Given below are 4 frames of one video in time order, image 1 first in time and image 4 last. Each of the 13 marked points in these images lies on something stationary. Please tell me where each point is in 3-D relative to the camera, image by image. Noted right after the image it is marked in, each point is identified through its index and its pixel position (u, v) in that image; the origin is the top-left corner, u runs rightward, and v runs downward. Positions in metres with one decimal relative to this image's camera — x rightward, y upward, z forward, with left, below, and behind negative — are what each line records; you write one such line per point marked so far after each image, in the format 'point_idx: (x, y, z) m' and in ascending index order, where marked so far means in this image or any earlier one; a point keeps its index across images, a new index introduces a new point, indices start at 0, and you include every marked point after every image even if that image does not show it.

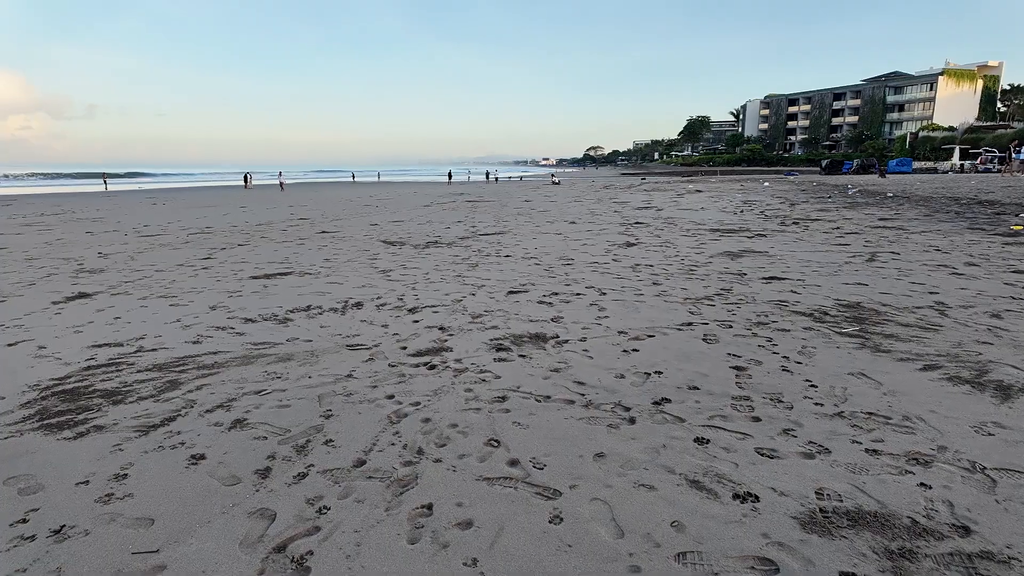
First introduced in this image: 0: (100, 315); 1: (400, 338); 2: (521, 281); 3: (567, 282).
0: (-3.8, -0.3, +5.5) m
1: (-0.9, -0.4, +4.5) m
2: (+0.1, +0.1, +6.7) m
3: (+0.6, +0.1, +6.6) m
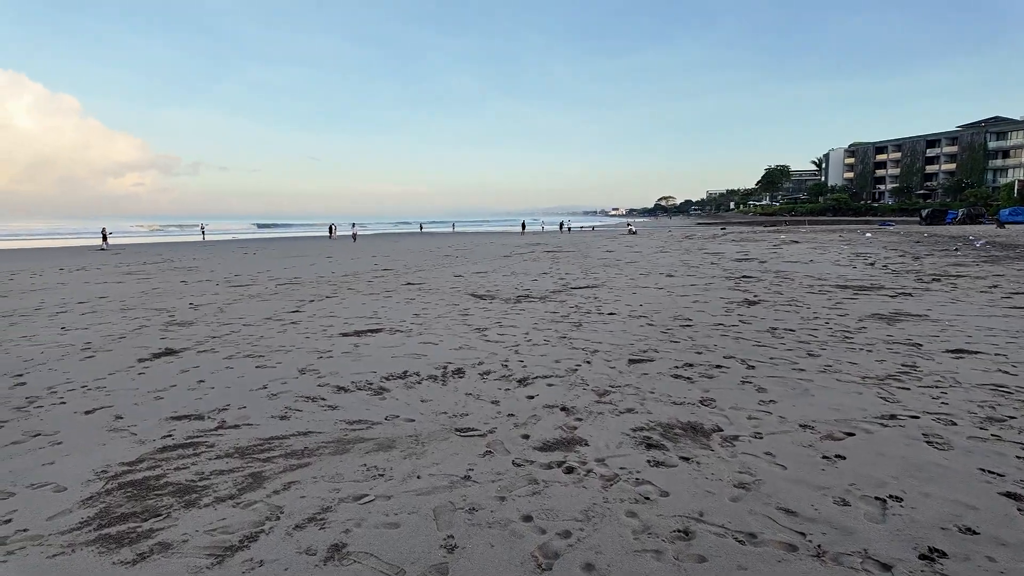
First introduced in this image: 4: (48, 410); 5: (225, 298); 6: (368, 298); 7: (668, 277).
0: (-2.8, -0.8, +5.1) m
1: (0.0, -0.8, +3.7) m
2: (+1.3, -0.6, +5.9) m
3: (+1.7, -0.6, +5.6) m
4: (-3.4, -0.9, +4.3) m
5: (-5.1, -0.2, +10.5) m
6: (-2.4, -0.2, +10.1) m
7: (+3.2, +0.2, +12.2) m
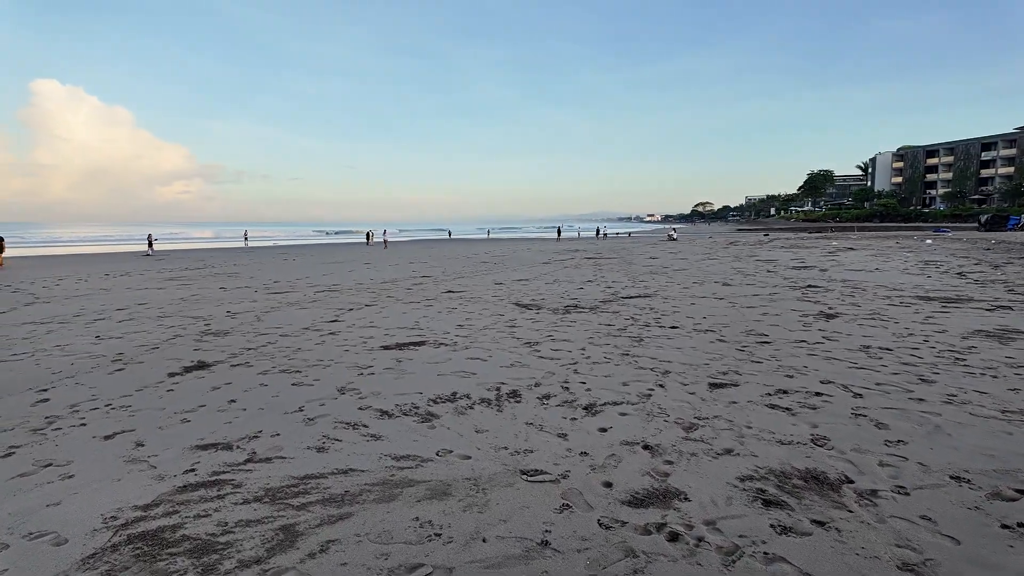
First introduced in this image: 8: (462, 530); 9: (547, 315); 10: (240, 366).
0: (-2.3, -0.8, +4.6) m
1: (+0.4, -0.9, +3.1) m
2: (+1.8, -0.7, +5.2) m
3: (+2.2, -0.7, +4.9) m
4: (-2.9, -1.0, +3.9) m
5: (-4.3, -0.3, +10.2) m
6: (-1.7, -0.3, +9.6) m
7: (+4.1, 0.0, +11.4) m
8: (-0.2, -1.0, +2.4) m
9: (+0.5, -0.4, +8.4) m
10: (-2.6, -0.7, +5.7) m
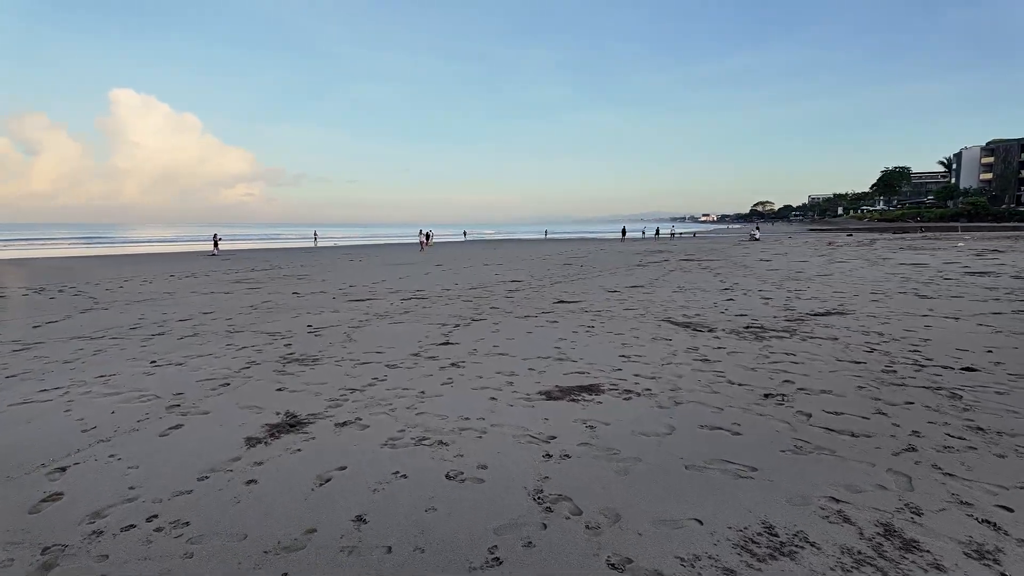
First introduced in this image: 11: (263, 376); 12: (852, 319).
0: (-0.8, -1.0, +2.7) m
1: (+1.8, -1.1, +0.9) m
2: (+3.3, -0.8, +2.9) m
3: (+3.7, -0.9, +2.6) m
4: (-1.5, -1.1, +2.0) m
5: (-2.3, -0.4, +8.4) m
6: (+0.3, -0.4, +7.6) m
7: (+6.1, -0.2, +8.9) m
8: (+1.1, -1.2, +0.3) m
9: (+2.3, -0.5, +6.2) m
10: (-1.0, -0.9, +3.7) m
11: (-2.2, -0.8, +5.2) m
12: (+4.1, -0.4, +7.2) m
